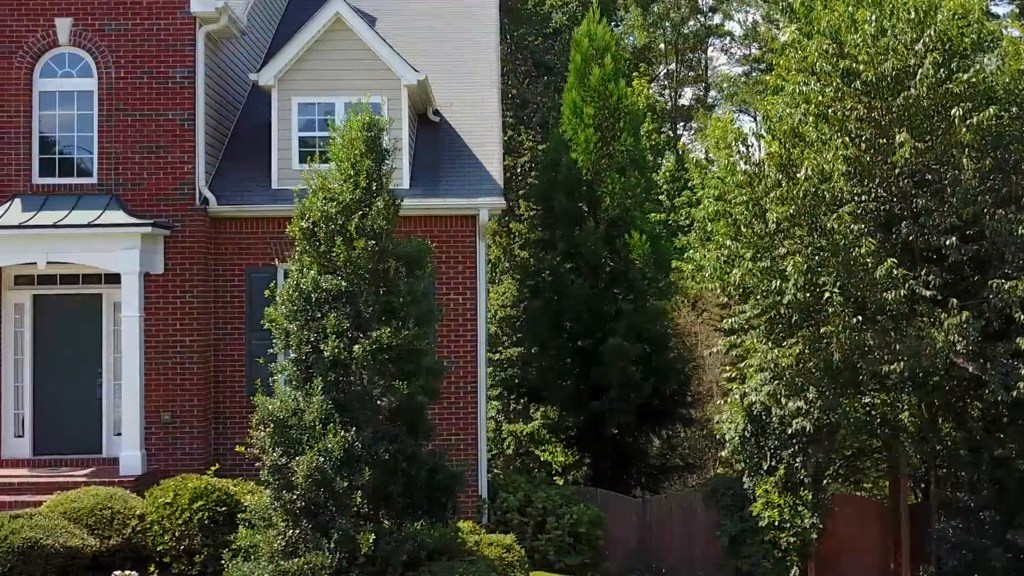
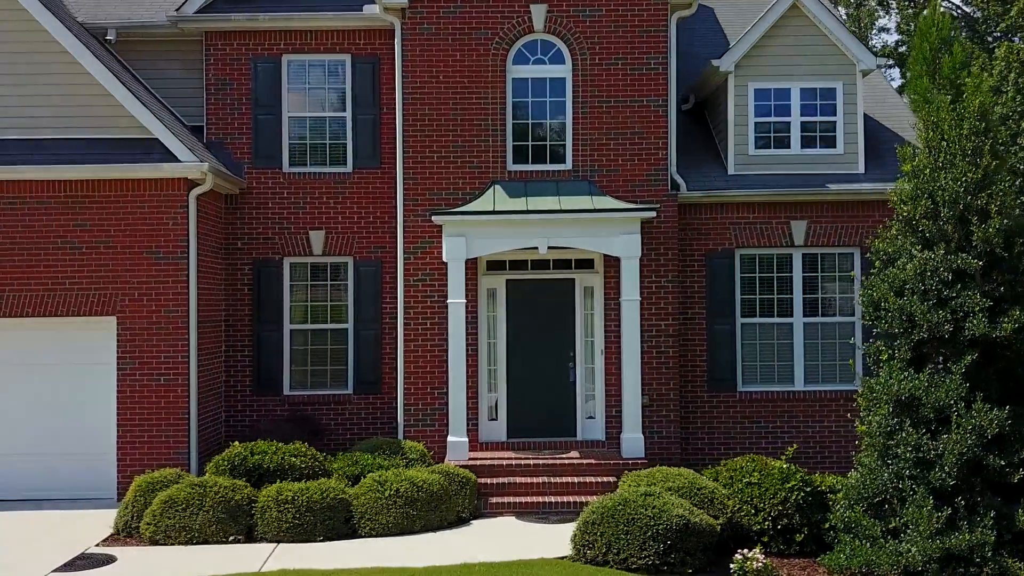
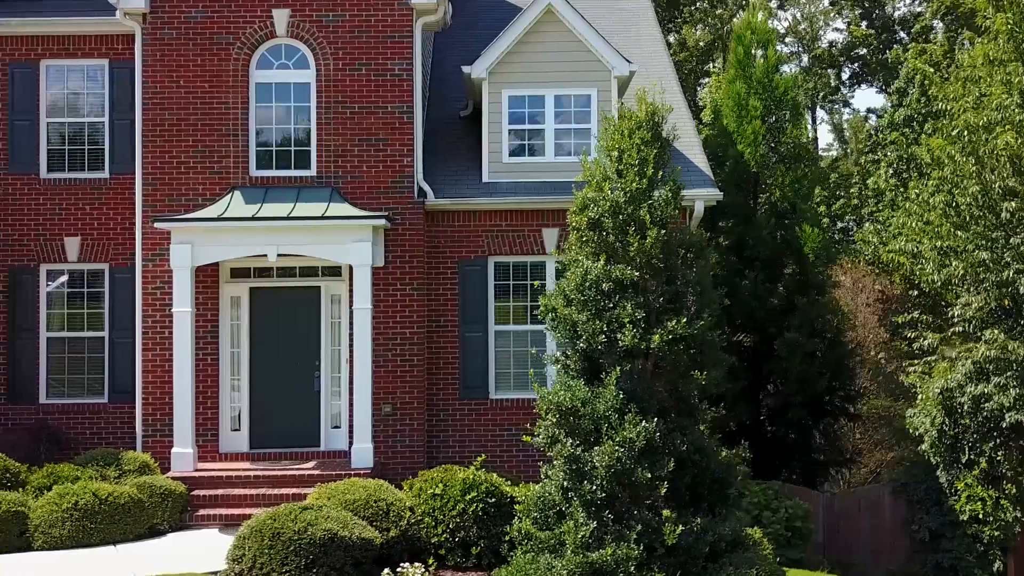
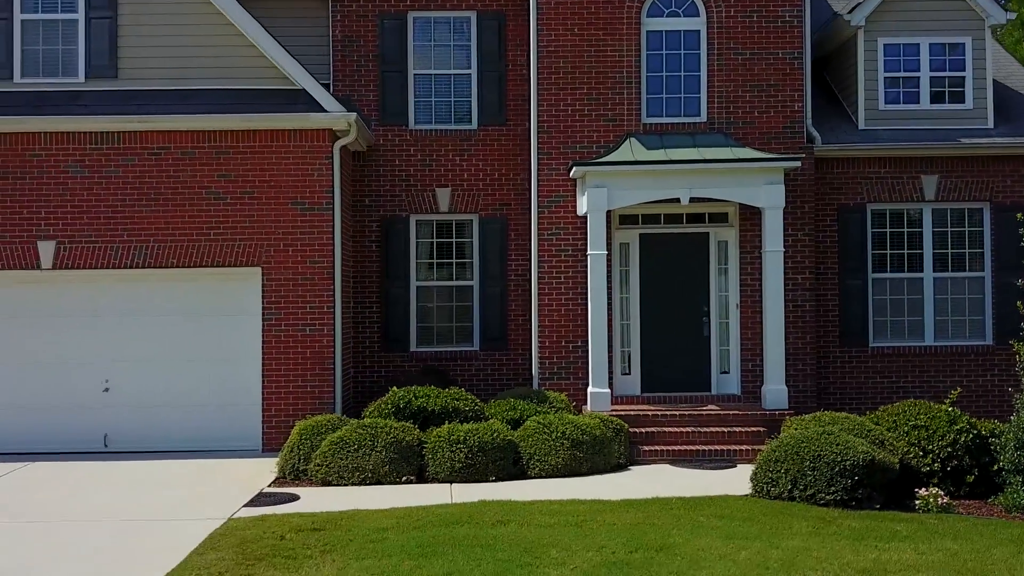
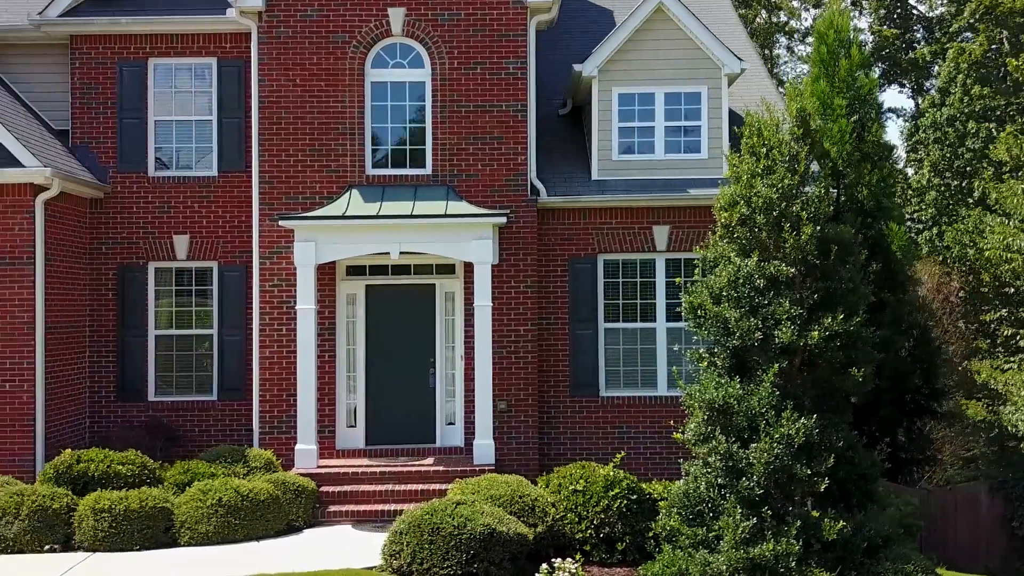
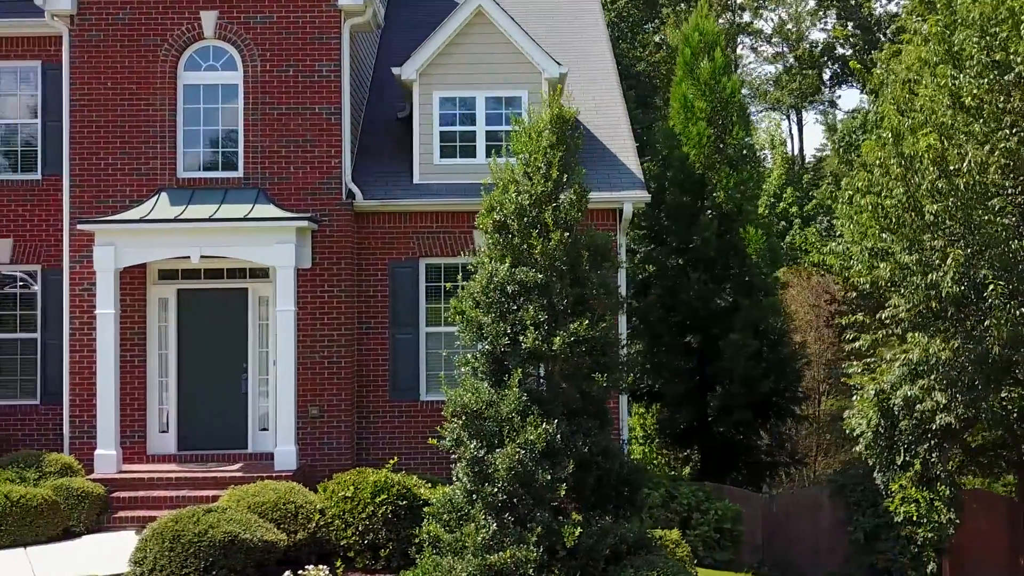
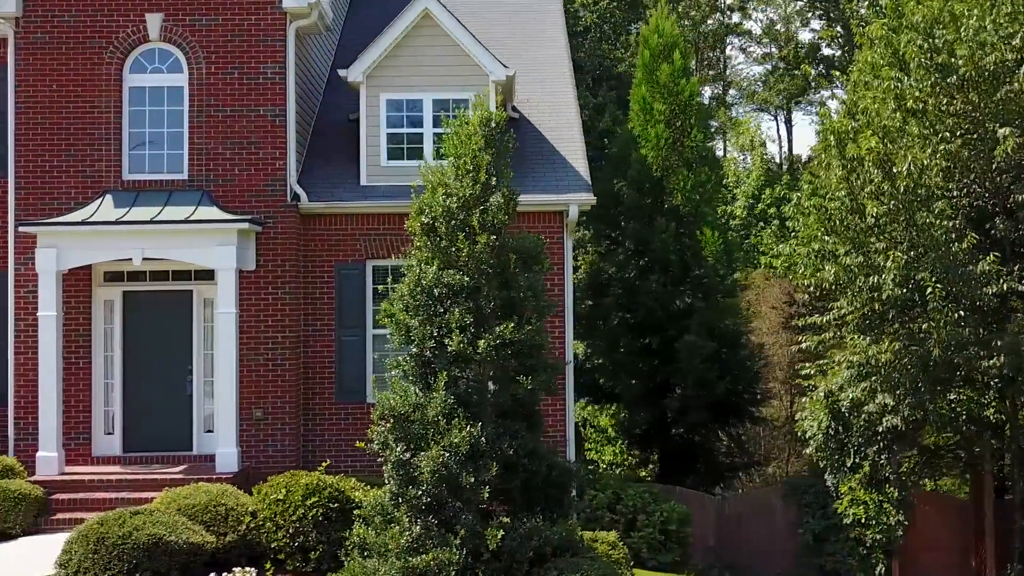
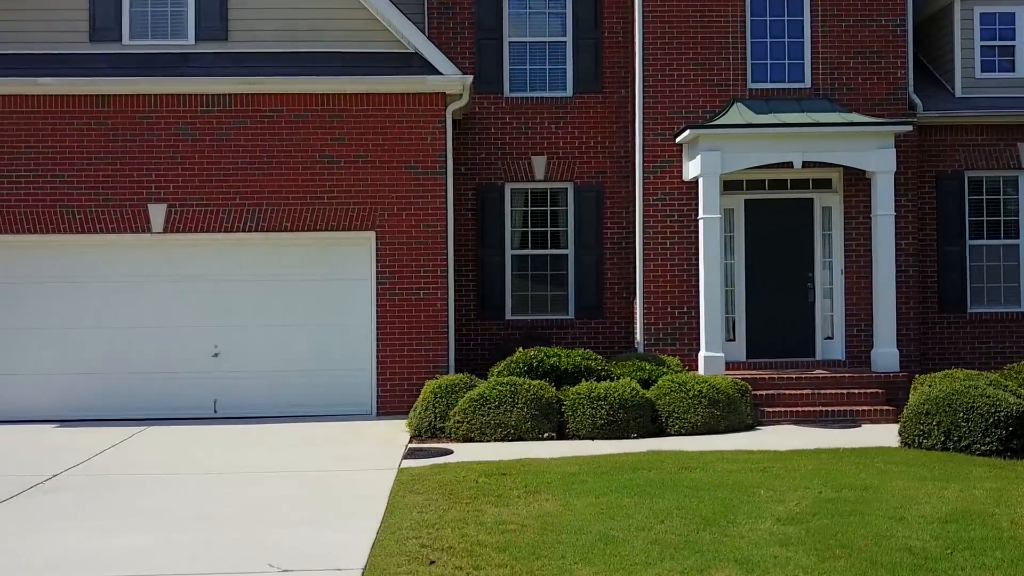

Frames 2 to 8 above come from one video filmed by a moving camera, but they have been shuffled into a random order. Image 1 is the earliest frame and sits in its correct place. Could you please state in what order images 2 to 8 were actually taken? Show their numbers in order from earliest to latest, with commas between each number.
7, 6, 3, 5, 2, 4, 8
